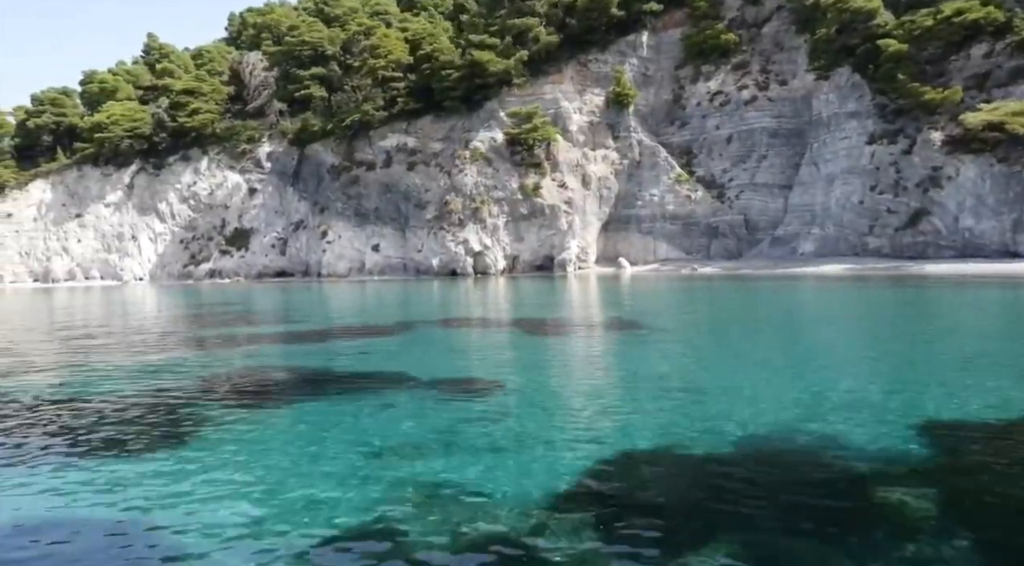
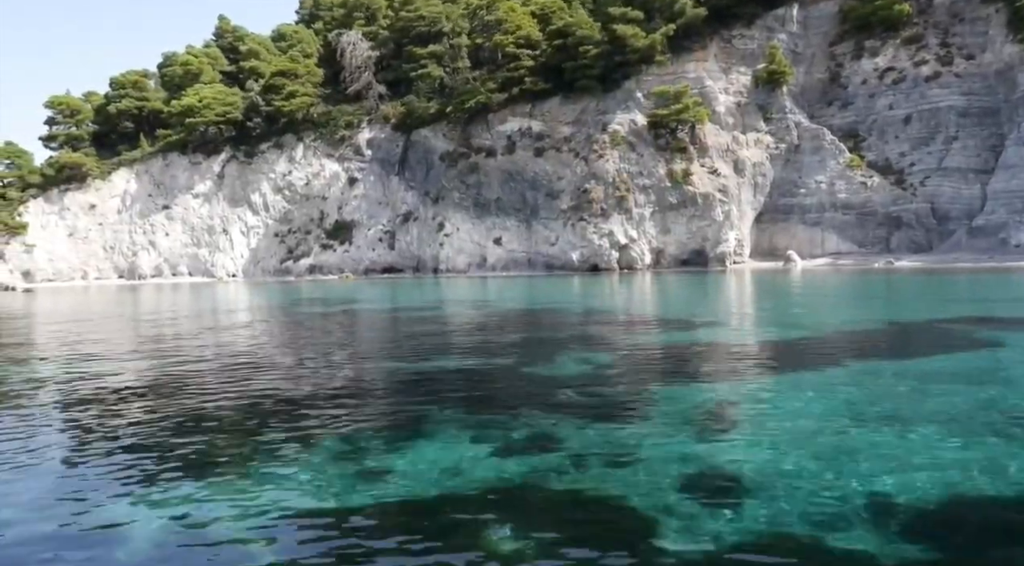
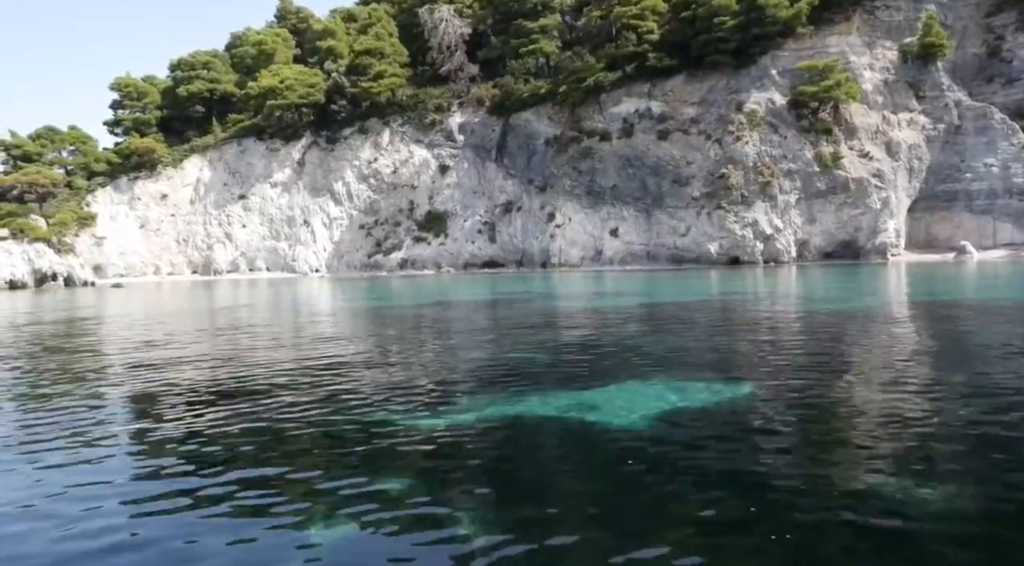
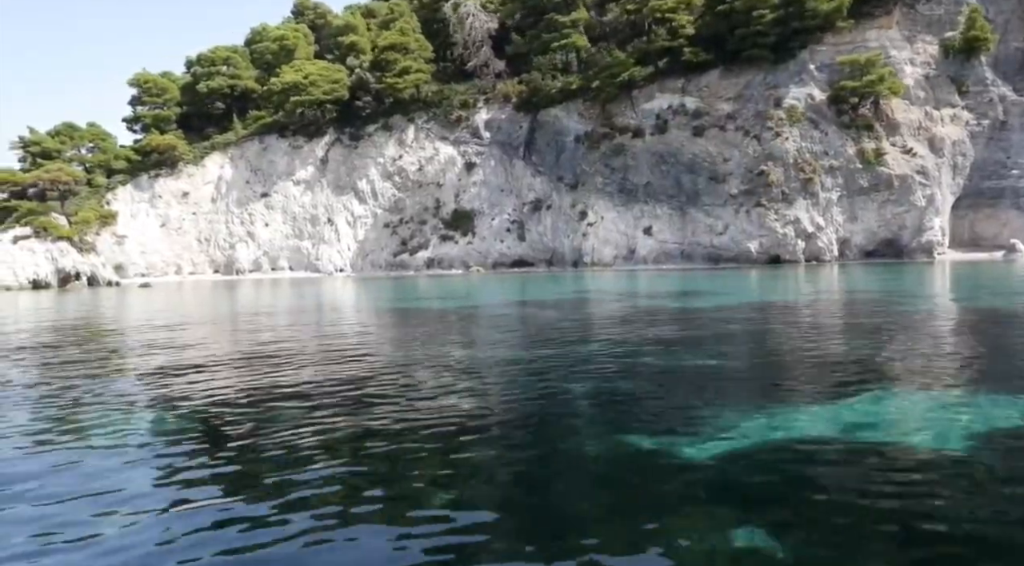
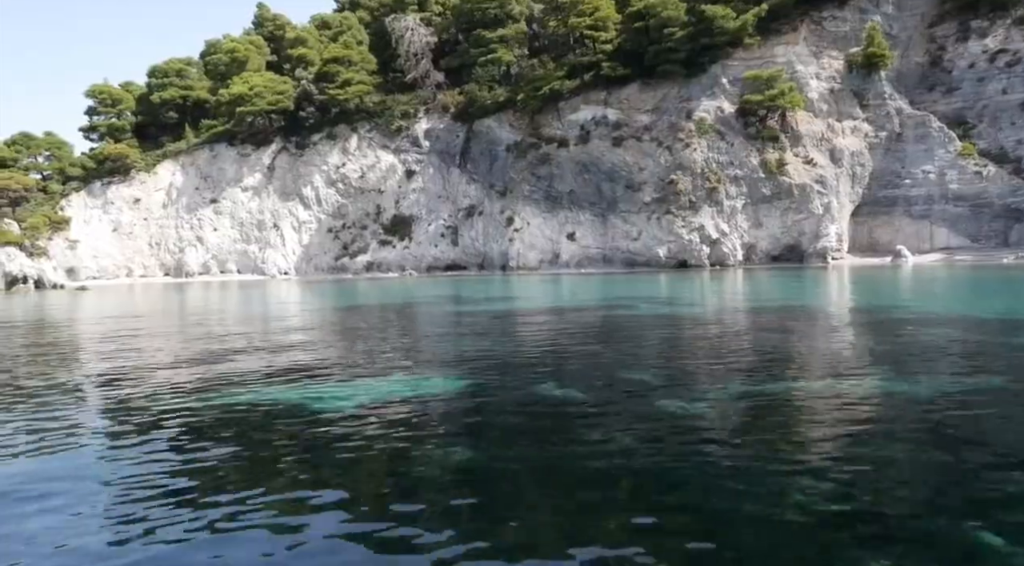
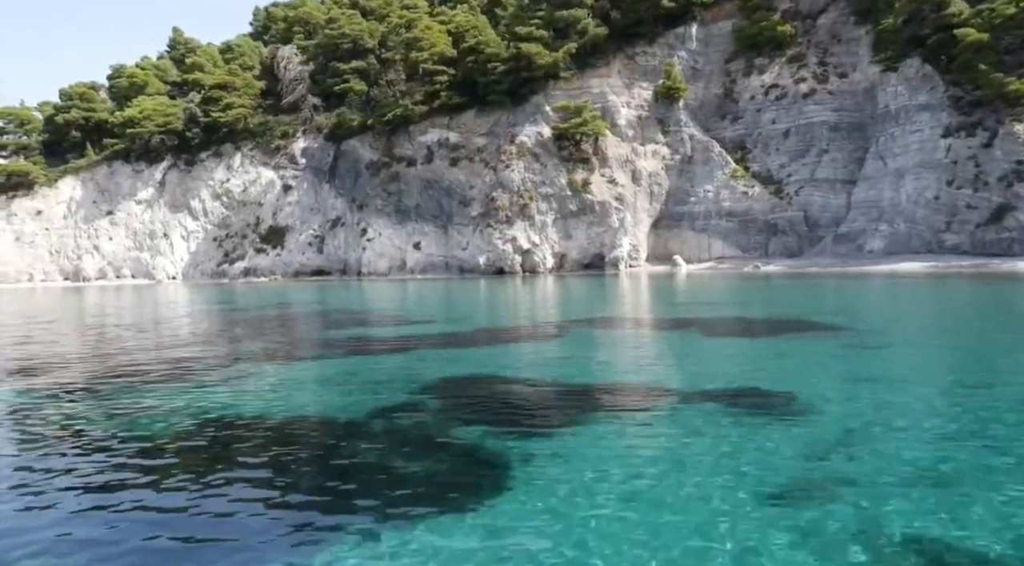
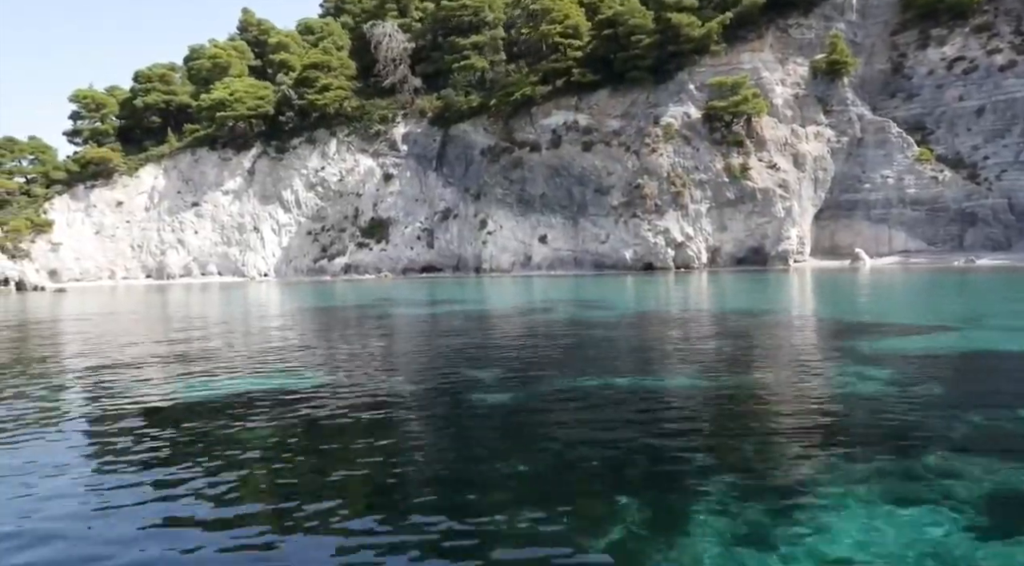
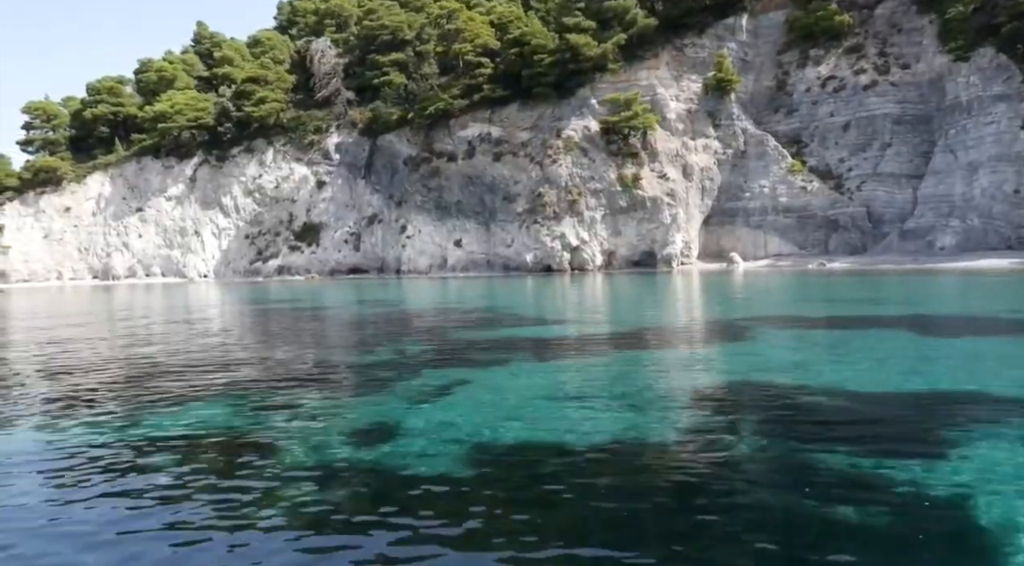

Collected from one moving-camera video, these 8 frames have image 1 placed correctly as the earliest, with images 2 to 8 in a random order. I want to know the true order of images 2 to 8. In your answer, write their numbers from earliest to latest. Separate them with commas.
6, 8, 2, 7, 5, 3, 4
